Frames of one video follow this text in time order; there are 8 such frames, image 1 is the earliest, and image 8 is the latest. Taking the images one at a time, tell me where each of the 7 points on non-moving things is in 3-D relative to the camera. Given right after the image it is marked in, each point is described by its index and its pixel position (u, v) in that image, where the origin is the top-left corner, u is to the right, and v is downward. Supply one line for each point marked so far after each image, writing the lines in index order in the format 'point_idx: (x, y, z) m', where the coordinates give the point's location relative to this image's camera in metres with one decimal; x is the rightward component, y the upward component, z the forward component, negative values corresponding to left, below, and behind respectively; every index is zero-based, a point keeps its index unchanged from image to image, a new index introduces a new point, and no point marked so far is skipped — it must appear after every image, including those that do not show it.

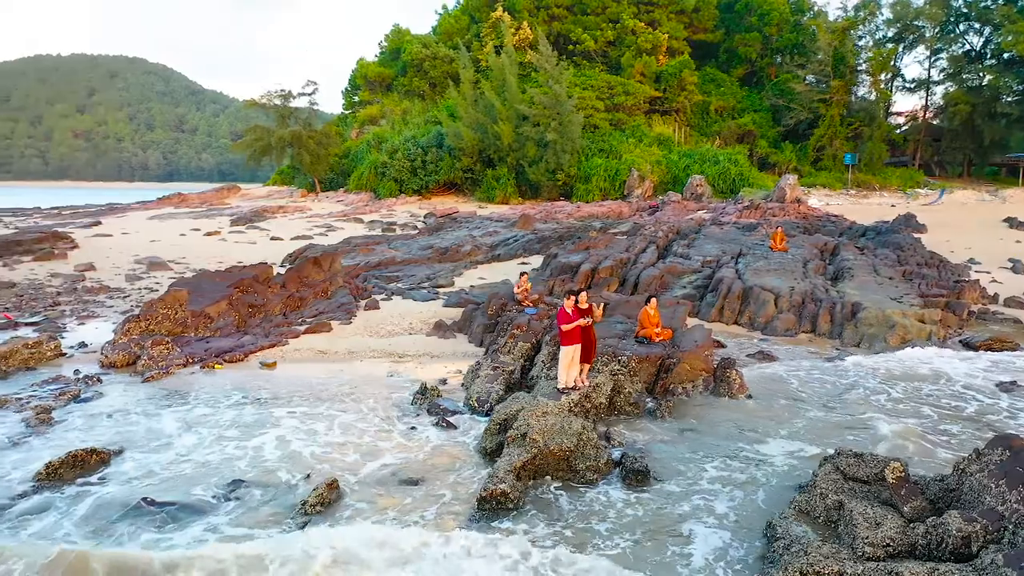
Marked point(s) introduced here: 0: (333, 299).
0: (-3.3, -0.2, +15.0) m
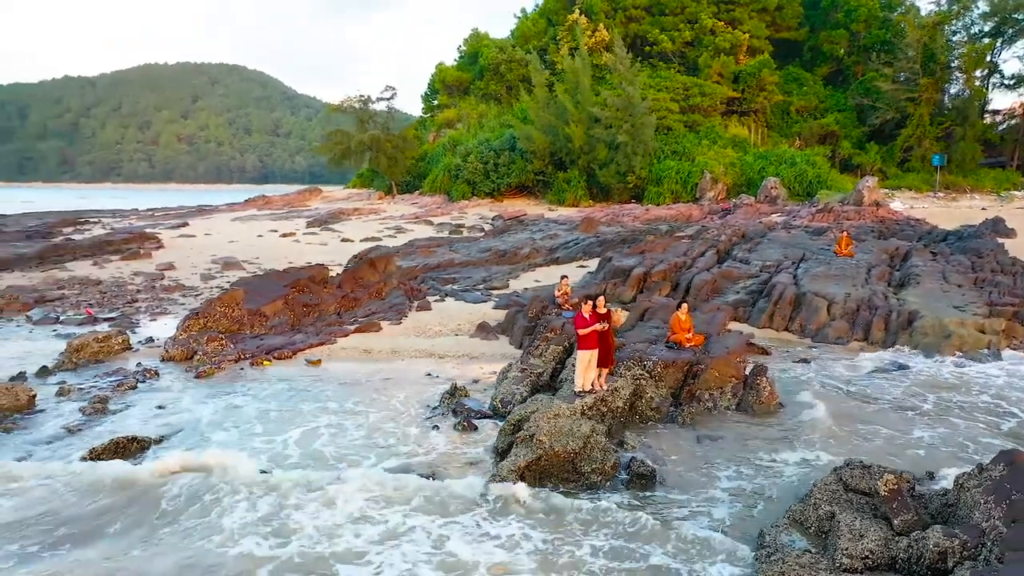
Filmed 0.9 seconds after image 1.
0: (-2.4, -0.2, +15.5) m
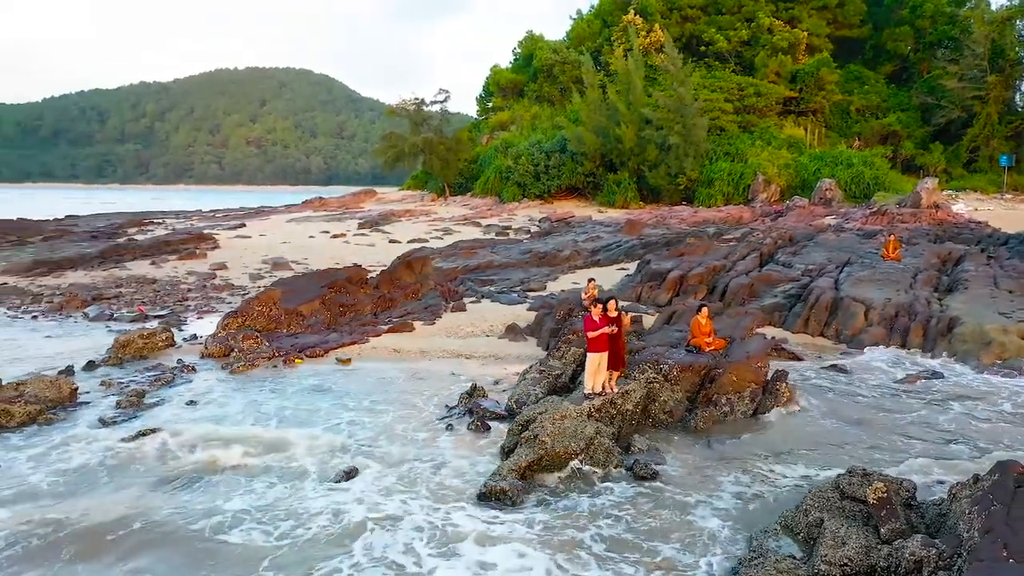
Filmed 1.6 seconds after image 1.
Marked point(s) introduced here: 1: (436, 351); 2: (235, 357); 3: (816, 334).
0: (-1.7, -0.2, +15.8) m
1: (-1.2, -1.0, +12.7) m
2: (-4.2, -1.0, +12.1) m
3: (+5.3, -0.8, +14.1) m
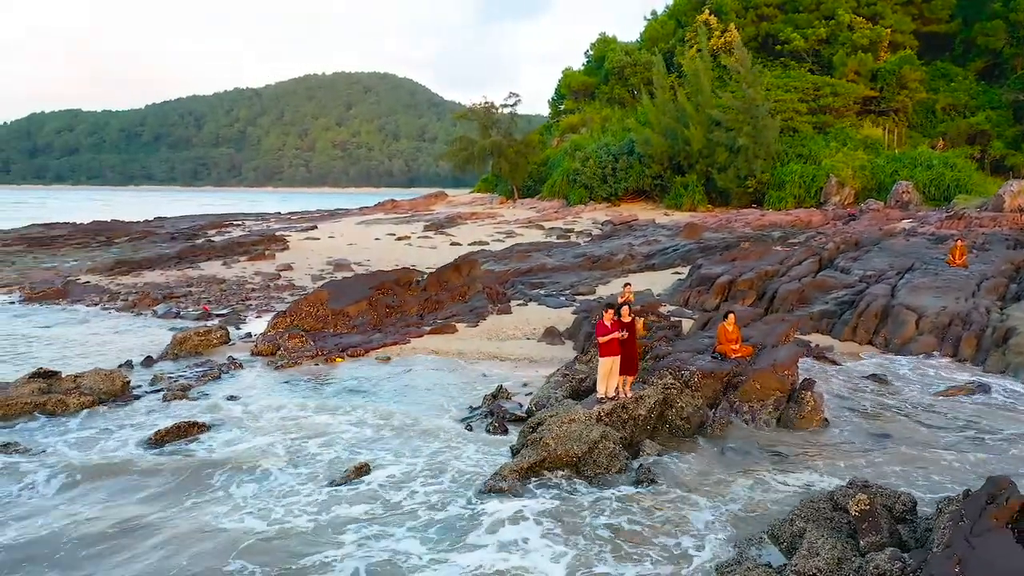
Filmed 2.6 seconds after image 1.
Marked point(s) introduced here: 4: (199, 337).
0: (-0.9, -0.3, +16.1) m
1: (-0.6, -1.0, +13.0) m
2: (-3.6, -1.1, +12.6) m
3: (+6.0, -0.9, +13.8) m
4: (-5.1, -0.8, +13.2) m
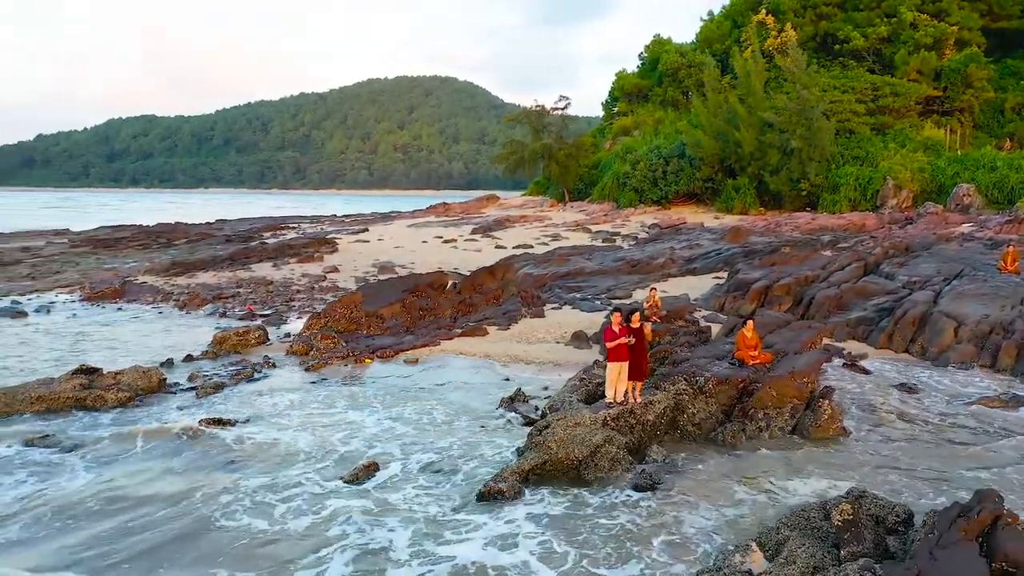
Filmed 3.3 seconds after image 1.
0: (-0.2, -0.4, +16.3) m
1: (-0.2, -1.1, +13.2) m
2: (-3.2, -1.1, +13.0) m
3: (+6.5, -1.0, +13.5) m
4: (-4.6, -0.8, +13.7) m
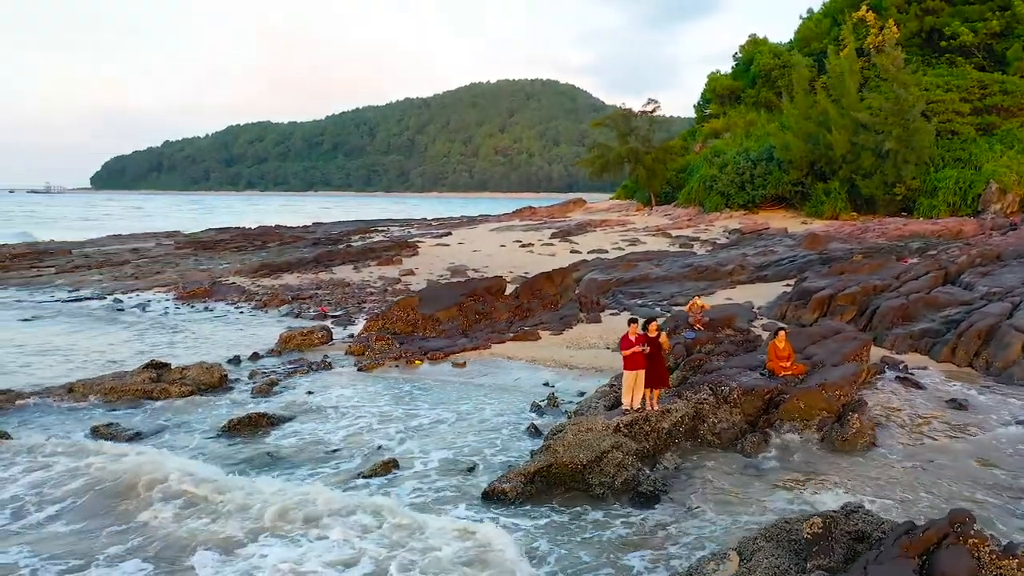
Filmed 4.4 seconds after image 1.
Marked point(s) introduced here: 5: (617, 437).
0: (+0.9, -0.5, +16.5) m
1: (+0.6, -1.2, +13.5) m
2: (-2.5, -1.2, +13.7) m
3: (+7.2, -1.2, +12.9) m
4: (-3.8, -0.9, +14.5) m
5: (+1.1, -1.5, +8.2) m
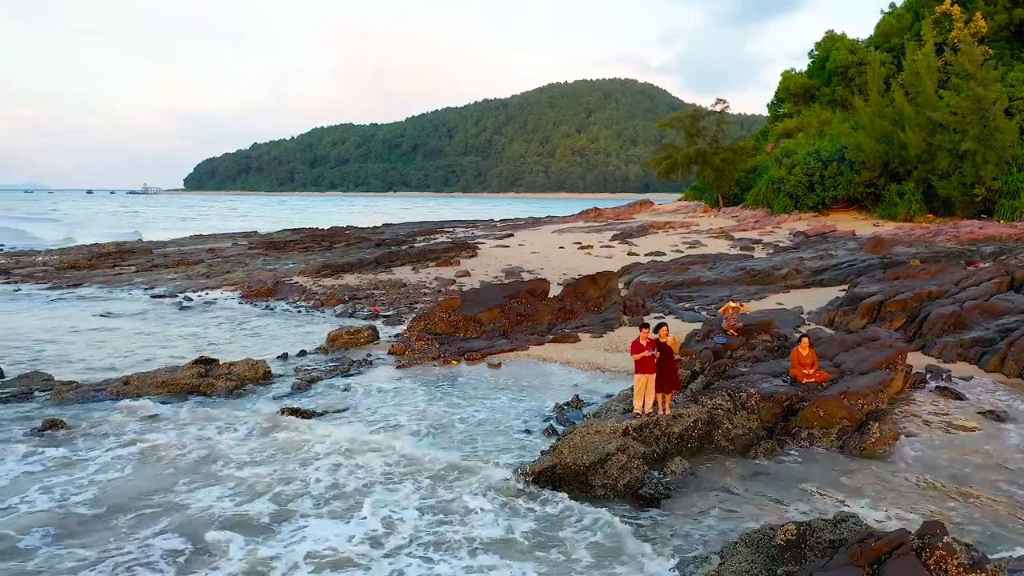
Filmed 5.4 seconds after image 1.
0: (+1.8, -0.5, +16.6) m
1: (+1.2, -1.3, +13.6) m
2: (-1.8, -1.2, +14.1) m
3: (+7.7, -1.4, +12.5) m
4: (-3.1, -0.9, +15.0) m
5: (+1.2, -1.6, +8.3) m
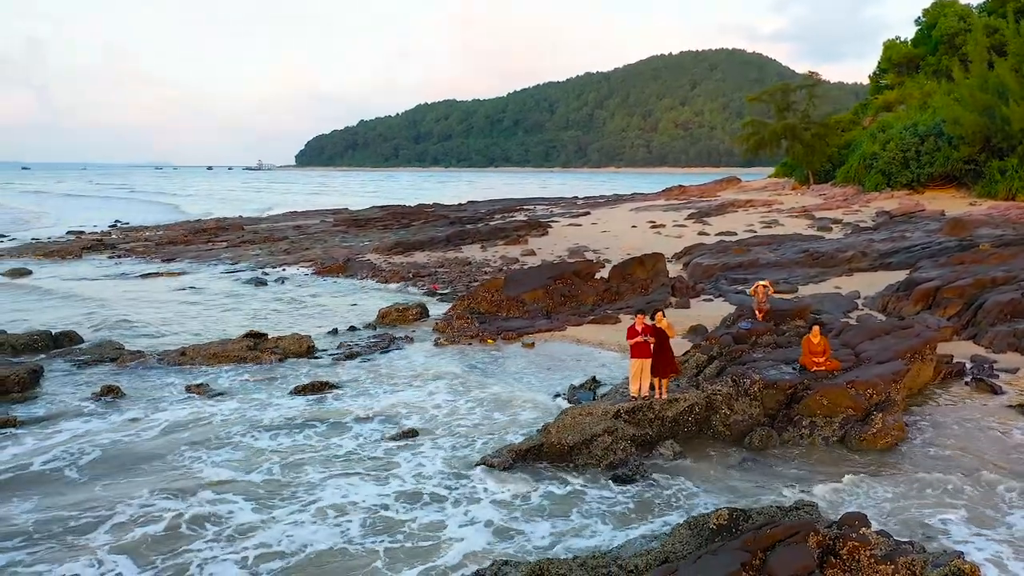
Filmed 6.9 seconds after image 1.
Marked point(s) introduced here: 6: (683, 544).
0: (+2.8, -0.2, +16.7) m
1: (+1.7, -1.0, +13.8) m
2: (-1.2, -0.8, +14.7) m
3: (+8.1, -1.2, +11.9) m
4: (-2.3, -0.5, +15.7) m
5: (+1.1, -1.4, +8.5) m
6: (+1.2, -1.8, +5.8) m
